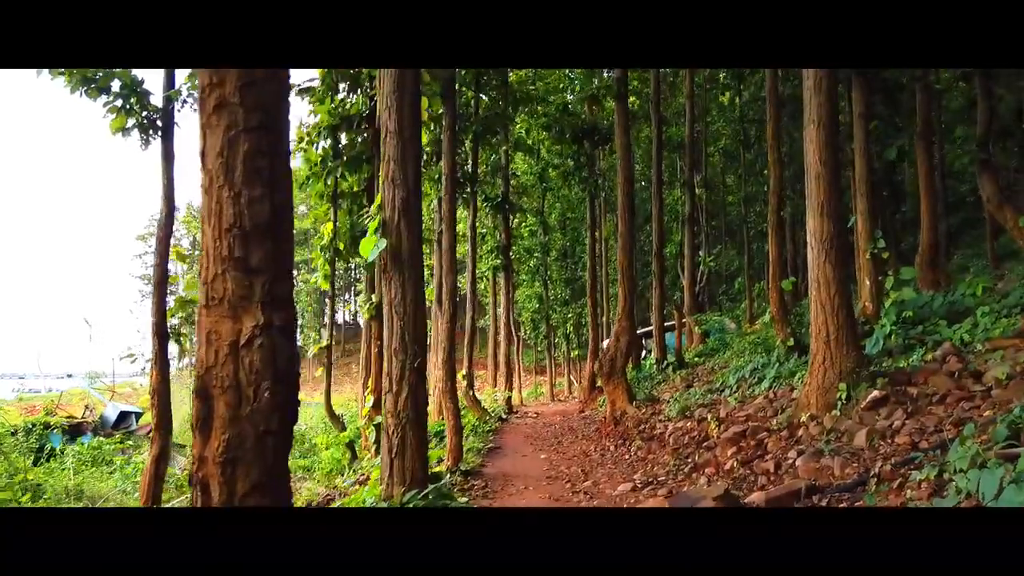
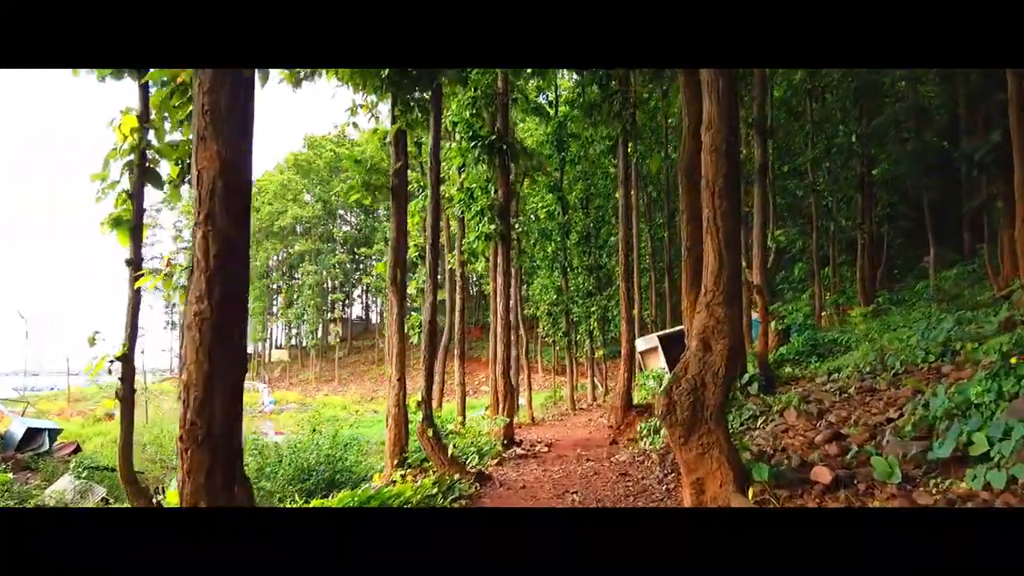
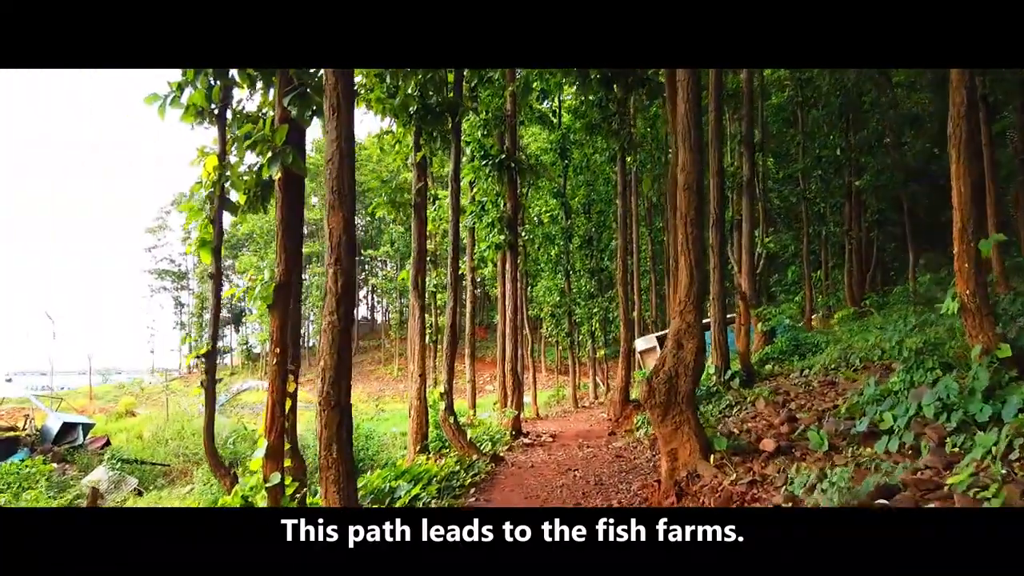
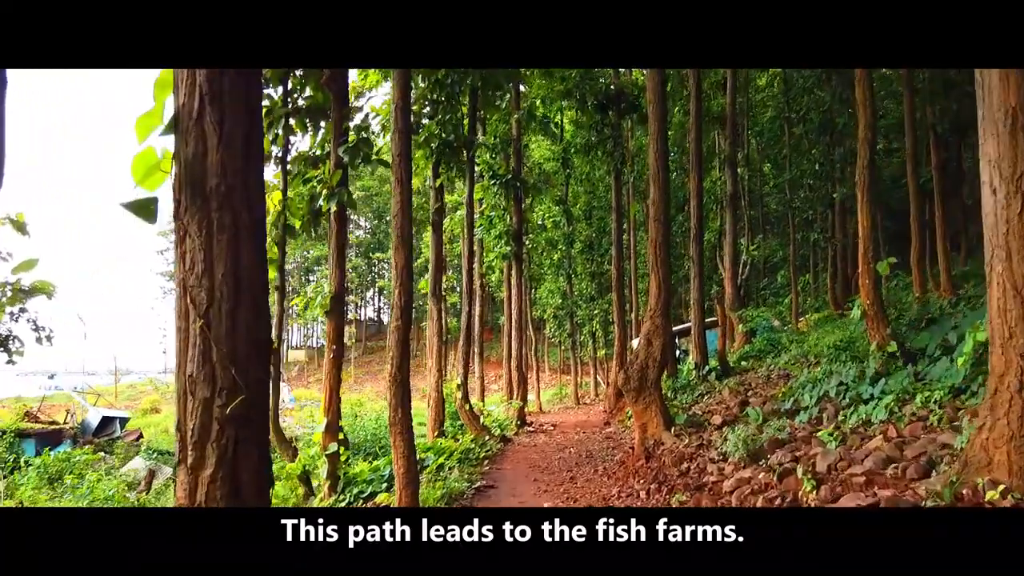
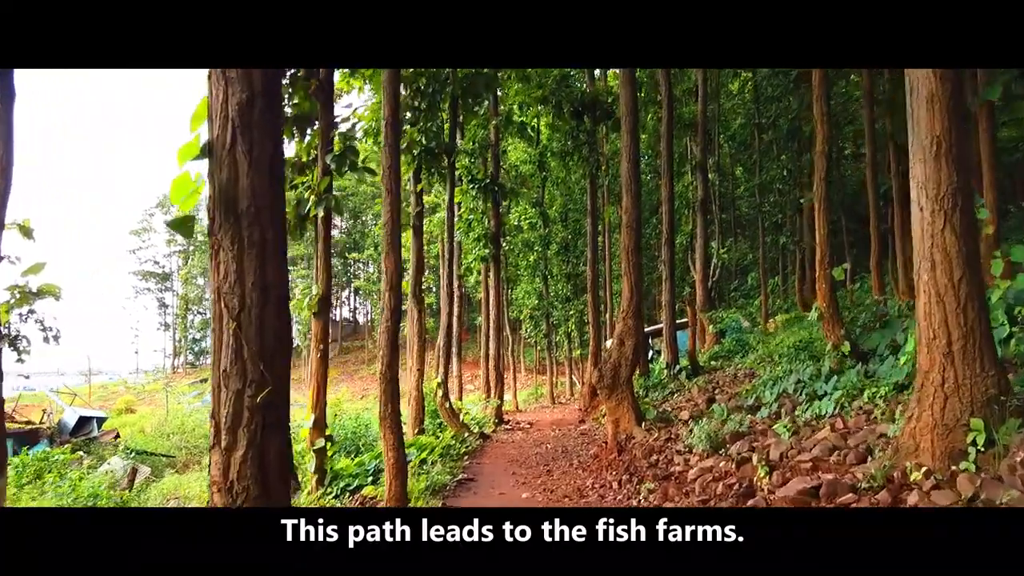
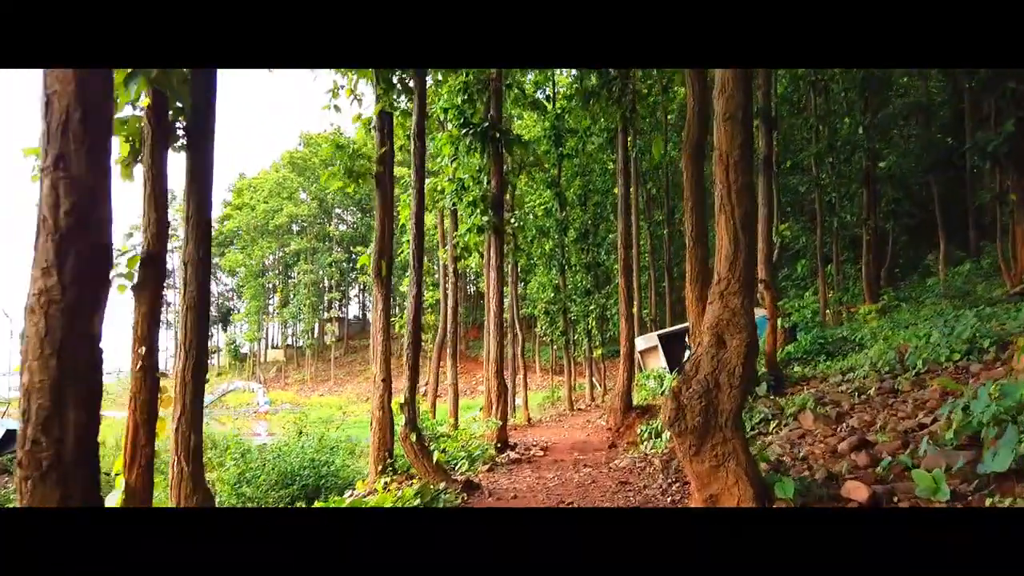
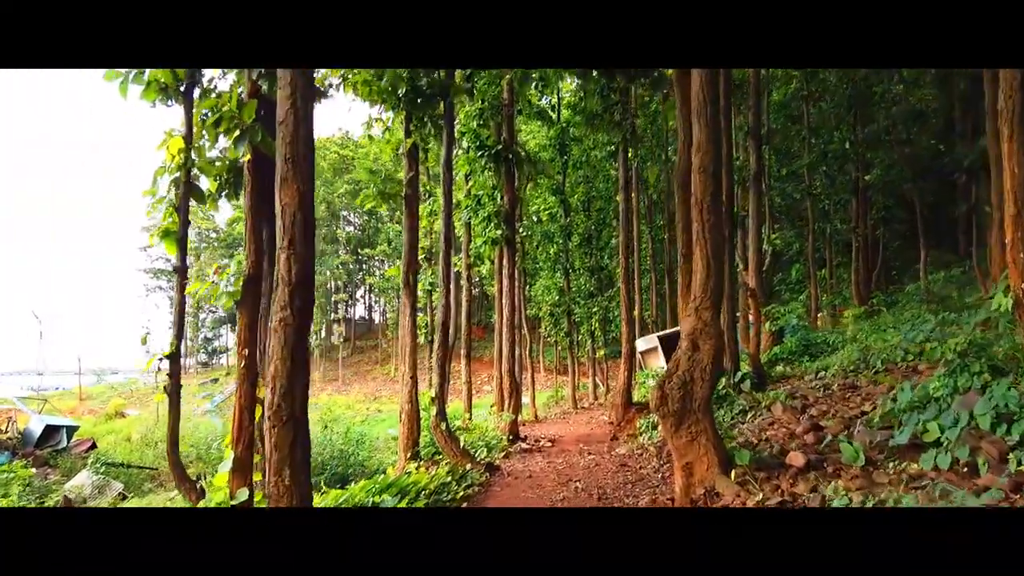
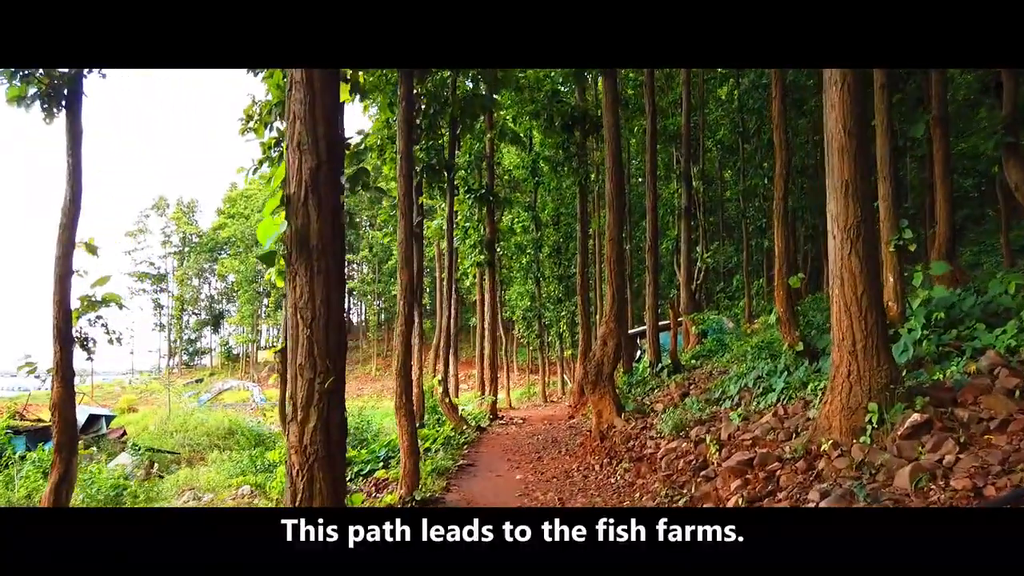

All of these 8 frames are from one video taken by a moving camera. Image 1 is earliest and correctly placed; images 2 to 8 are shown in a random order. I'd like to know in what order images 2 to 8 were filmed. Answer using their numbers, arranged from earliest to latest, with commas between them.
8, 5, 4, 3, 7, 2, 6
